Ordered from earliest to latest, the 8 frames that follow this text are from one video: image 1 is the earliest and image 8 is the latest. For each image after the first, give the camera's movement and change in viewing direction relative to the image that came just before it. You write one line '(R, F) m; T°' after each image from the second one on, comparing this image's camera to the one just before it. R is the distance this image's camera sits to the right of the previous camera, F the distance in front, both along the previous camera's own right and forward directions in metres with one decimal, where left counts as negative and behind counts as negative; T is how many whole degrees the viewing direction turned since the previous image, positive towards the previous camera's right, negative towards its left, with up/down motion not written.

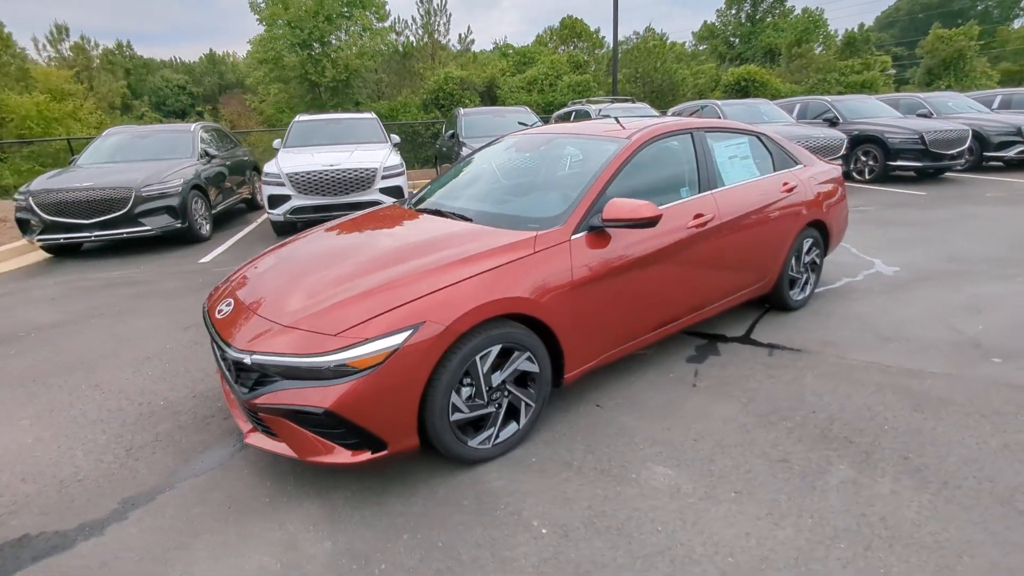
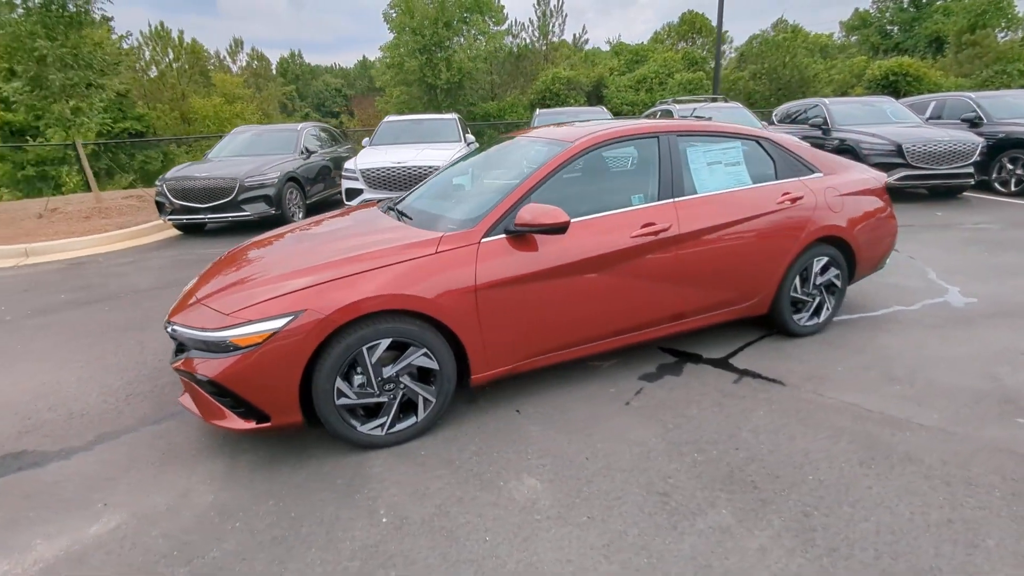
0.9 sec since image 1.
(+1.3, +0.1) m; -13°
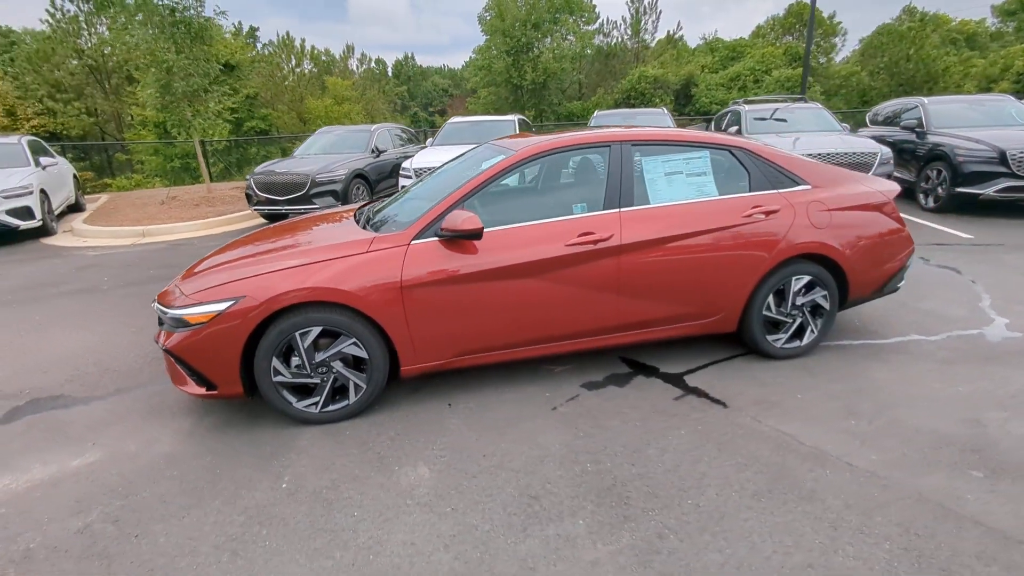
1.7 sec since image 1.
(+1.1, 0.0) m; -11°
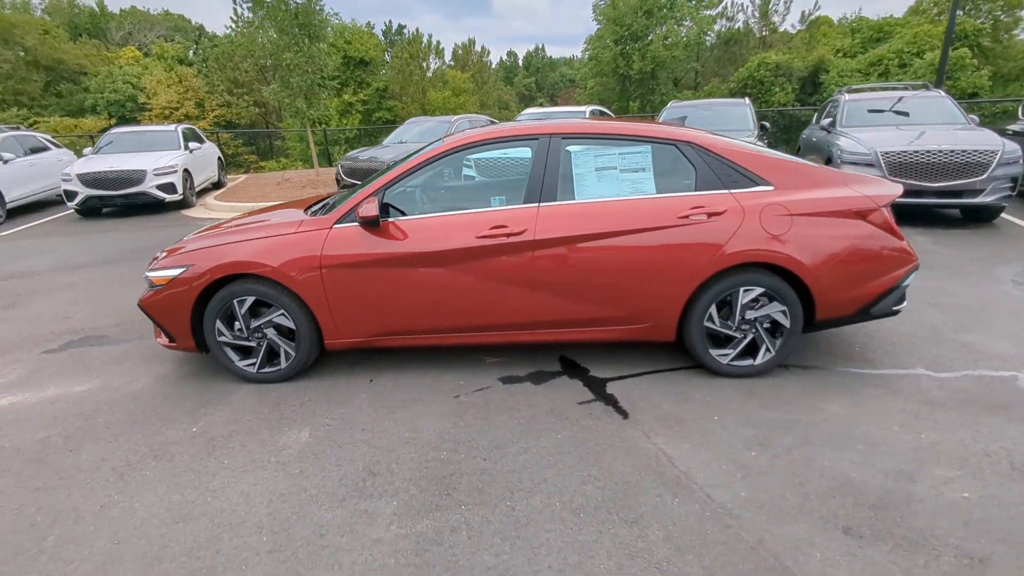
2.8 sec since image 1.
(+1.5, +0.1) m; -13°
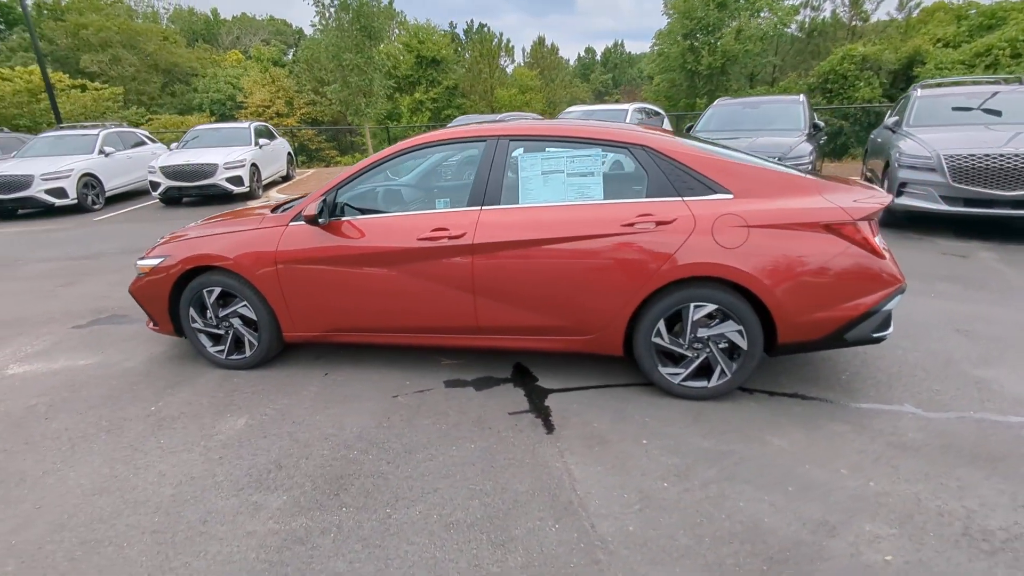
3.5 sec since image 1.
(+0.9, +0.1) m; -8°
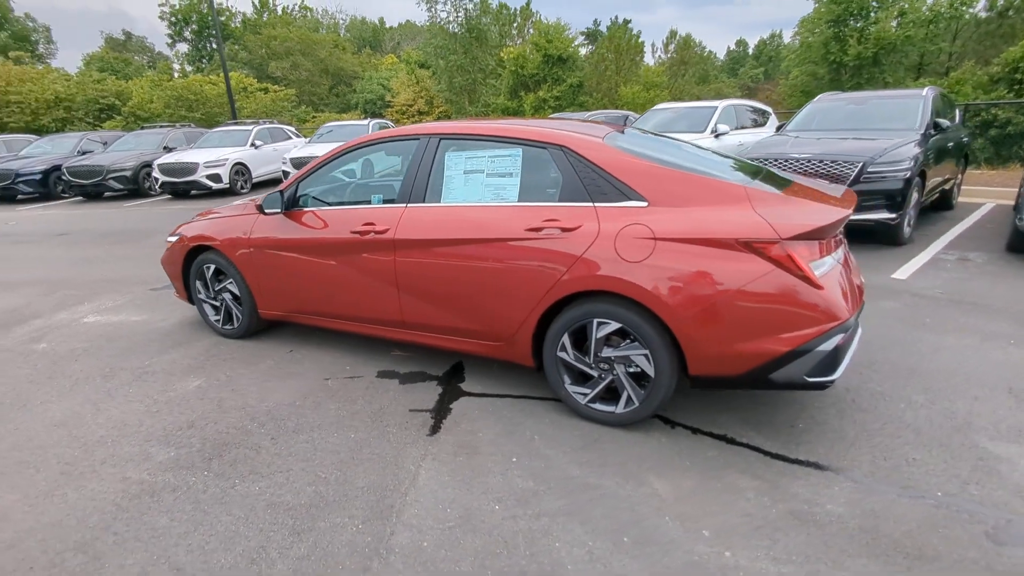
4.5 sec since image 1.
(+1.4, +0.3) m; -14°
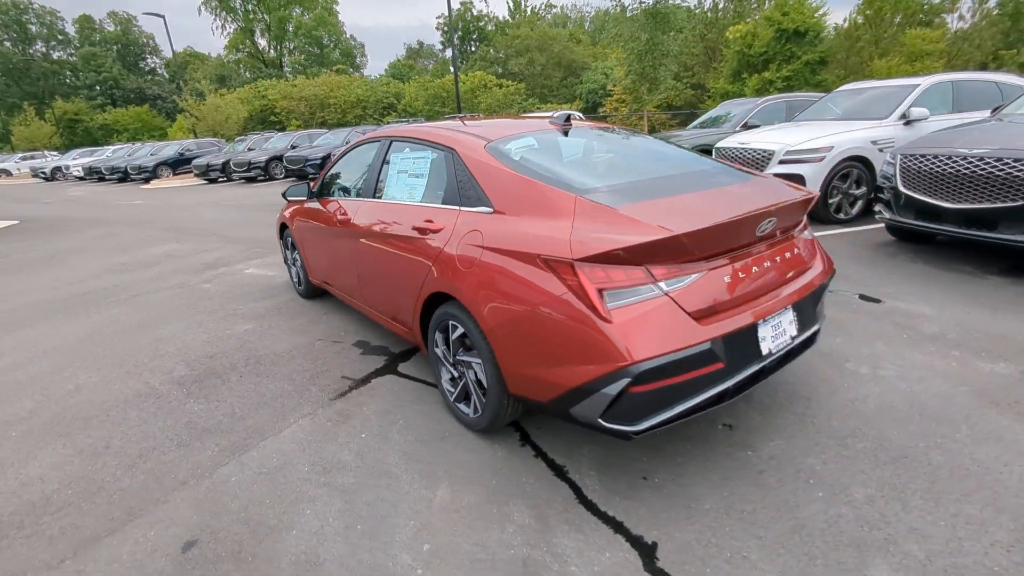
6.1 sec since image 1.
(+2.1, +0.4) m; -25°
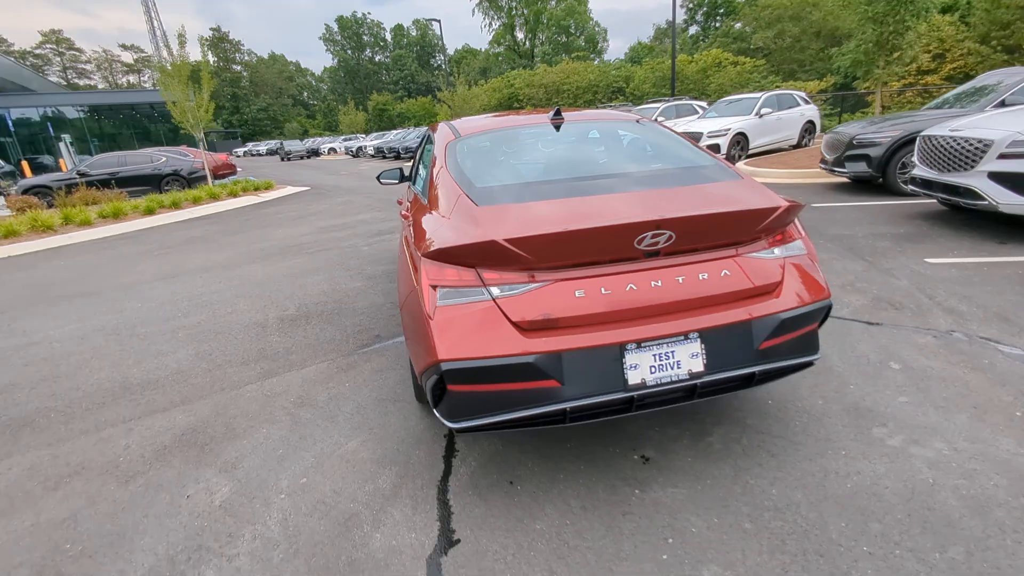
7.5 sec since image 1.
(+1.6, +0.3) m; -25°
